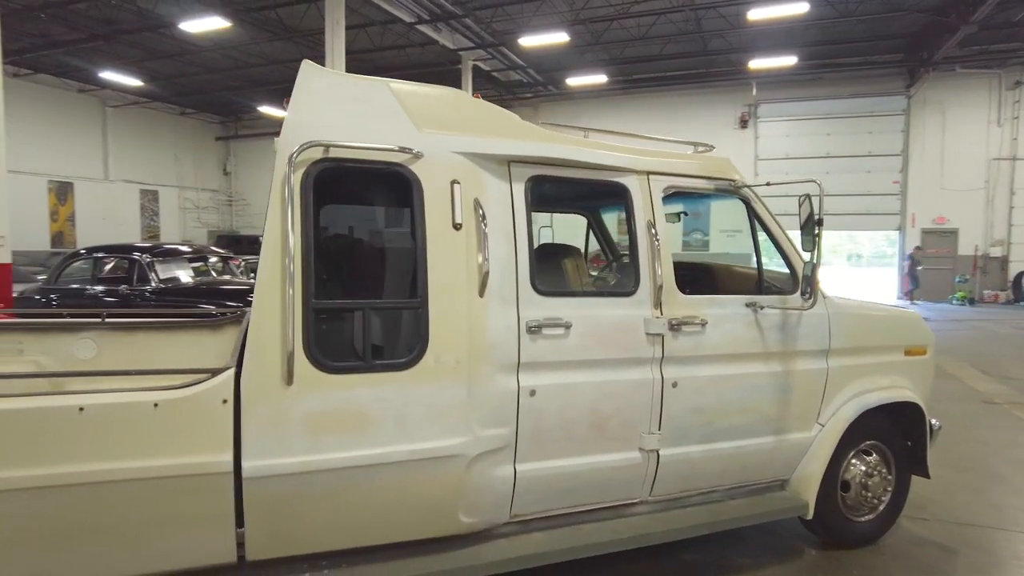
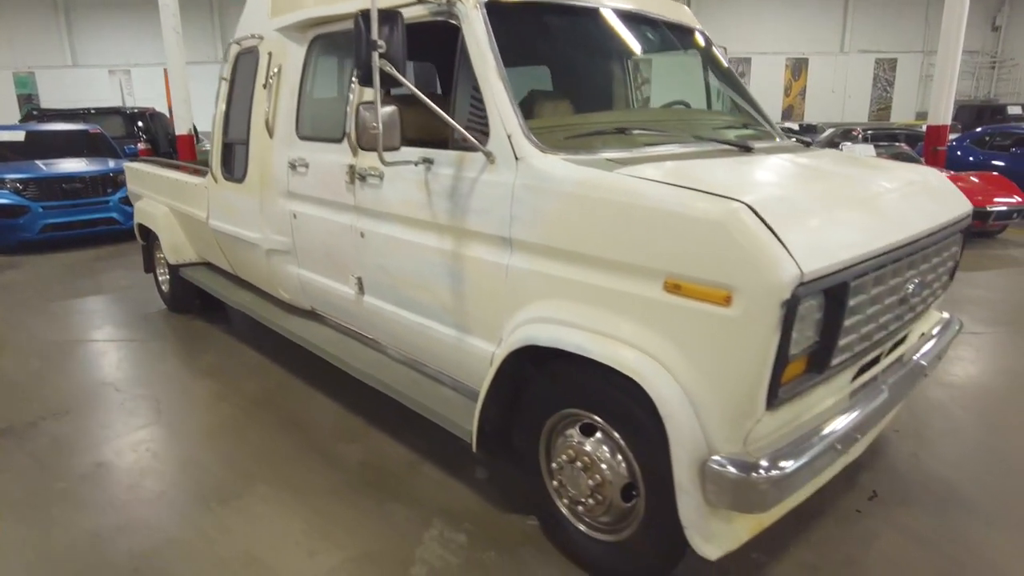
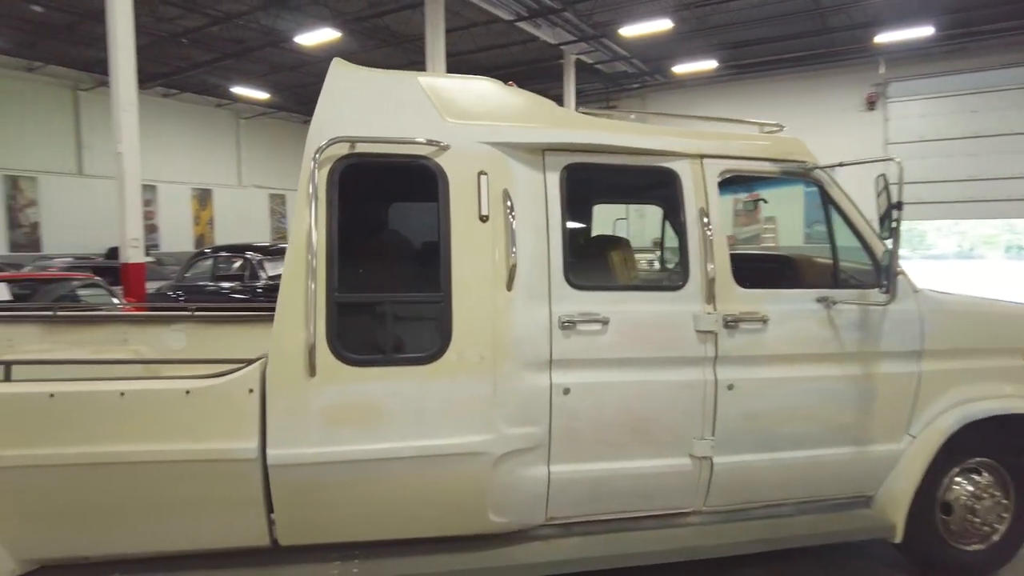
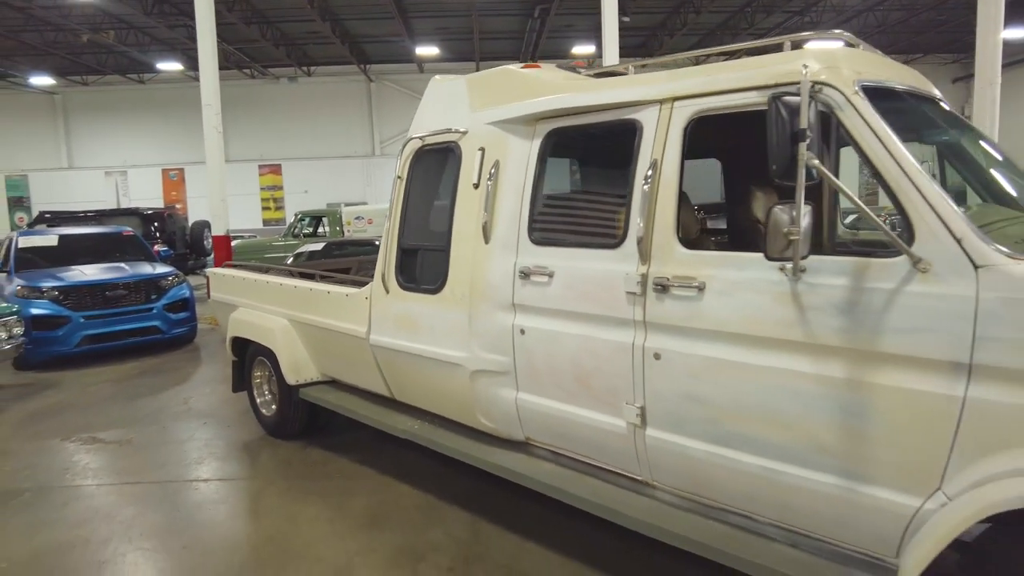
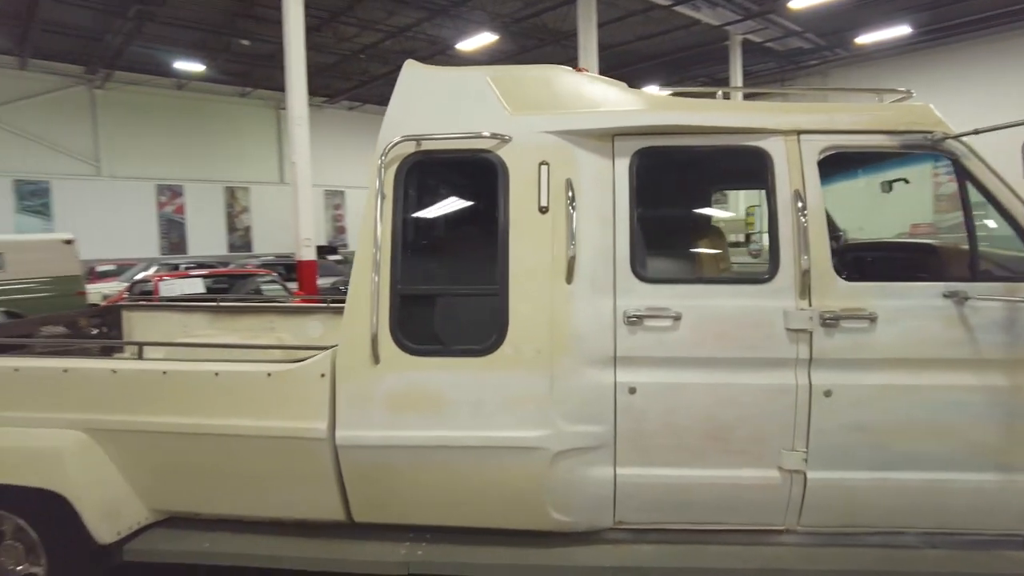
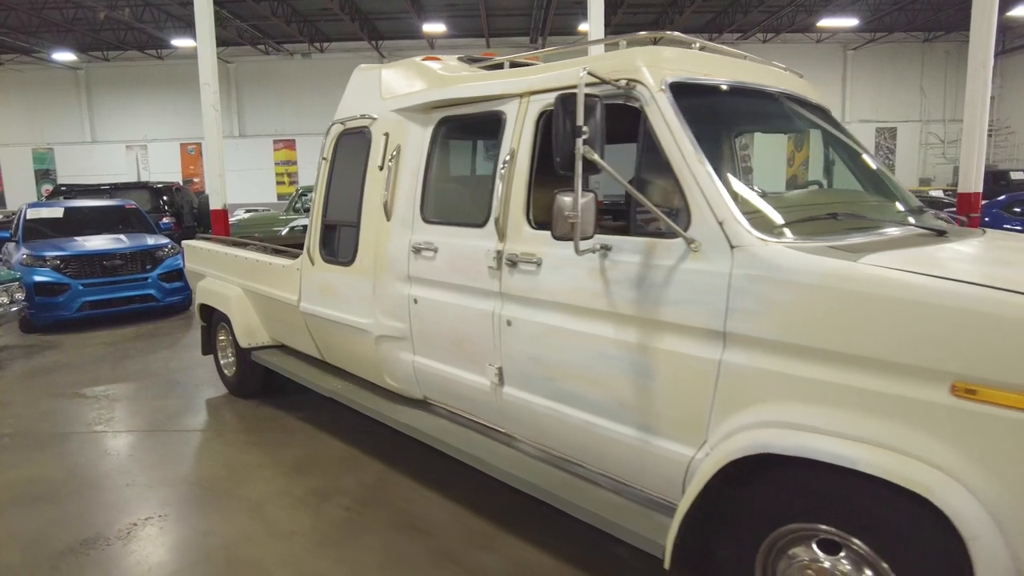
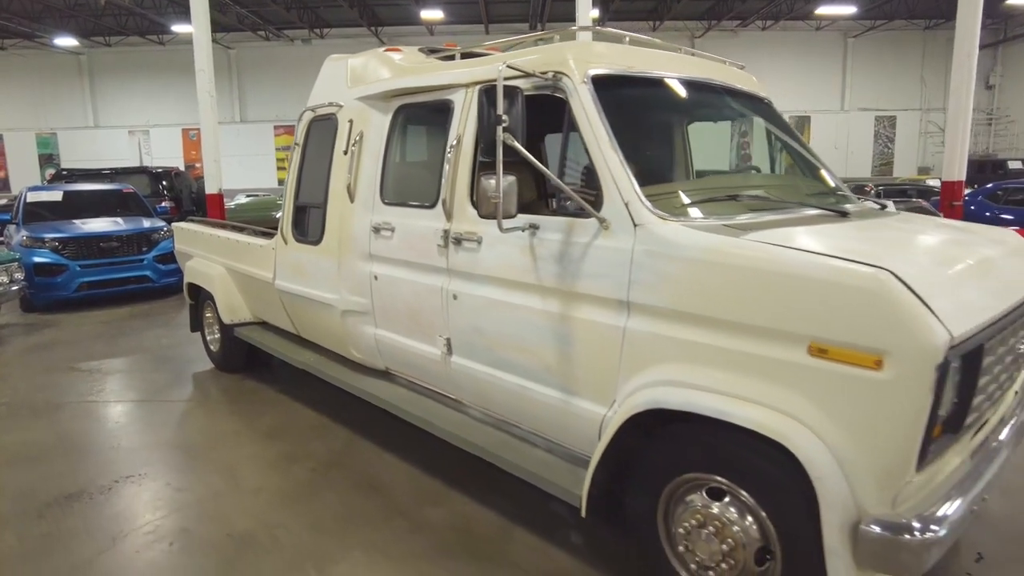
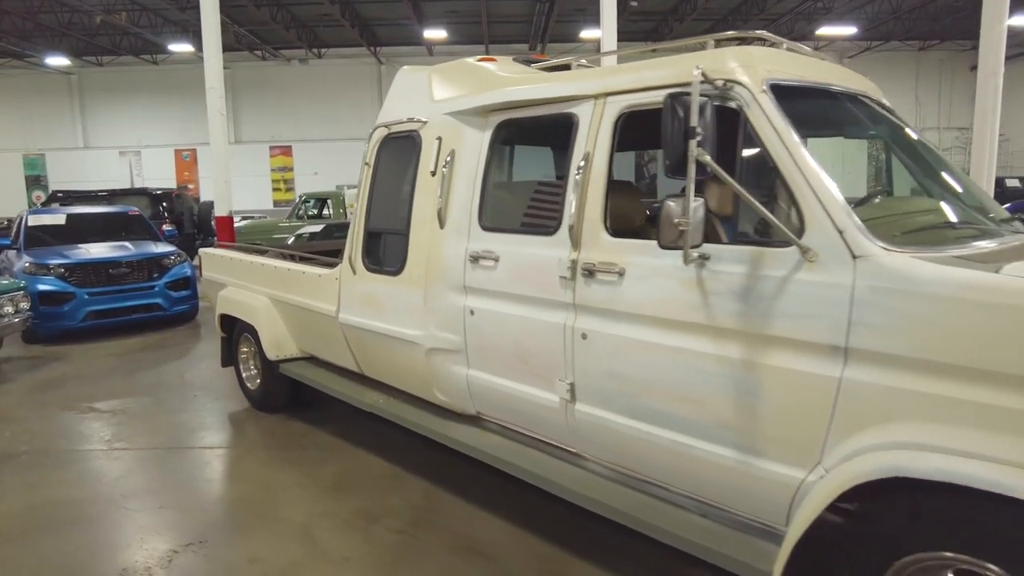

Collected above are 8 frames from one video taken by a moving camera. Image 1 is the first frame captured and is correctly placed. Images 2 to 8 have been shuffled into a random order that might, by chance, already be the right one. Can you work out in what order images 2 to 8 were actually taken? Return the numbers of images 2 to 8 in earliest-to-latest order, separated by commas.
3, 5, 4, 8, 6, 7, 2
